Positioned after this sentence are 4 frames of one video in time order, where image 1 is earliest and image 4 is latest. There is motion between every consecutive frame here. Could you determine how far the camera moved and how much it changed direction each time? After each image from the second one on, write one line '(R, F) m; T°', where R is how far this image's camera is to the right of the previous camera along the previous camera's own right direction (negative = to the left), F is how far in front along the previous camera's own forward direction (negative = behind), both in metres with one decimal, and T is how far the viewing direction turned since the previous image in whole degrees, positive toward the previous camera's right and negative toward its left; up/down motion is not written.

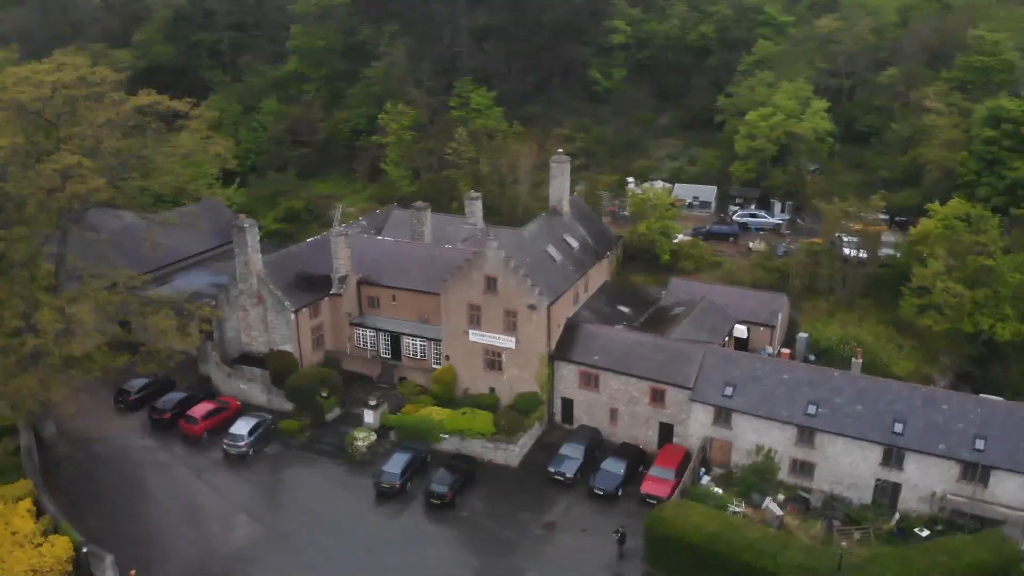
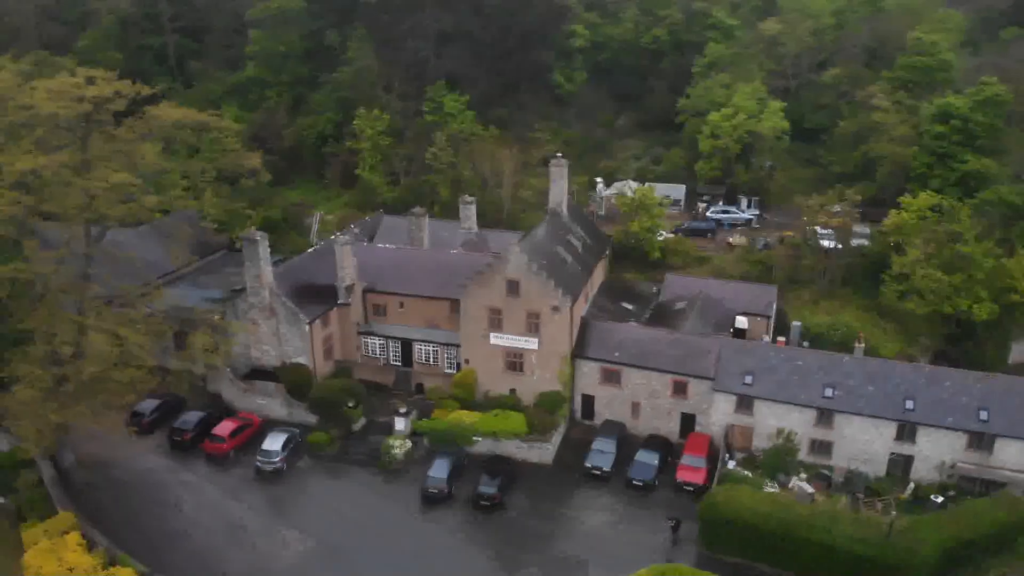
(-5.7, -0.5) m; +7°
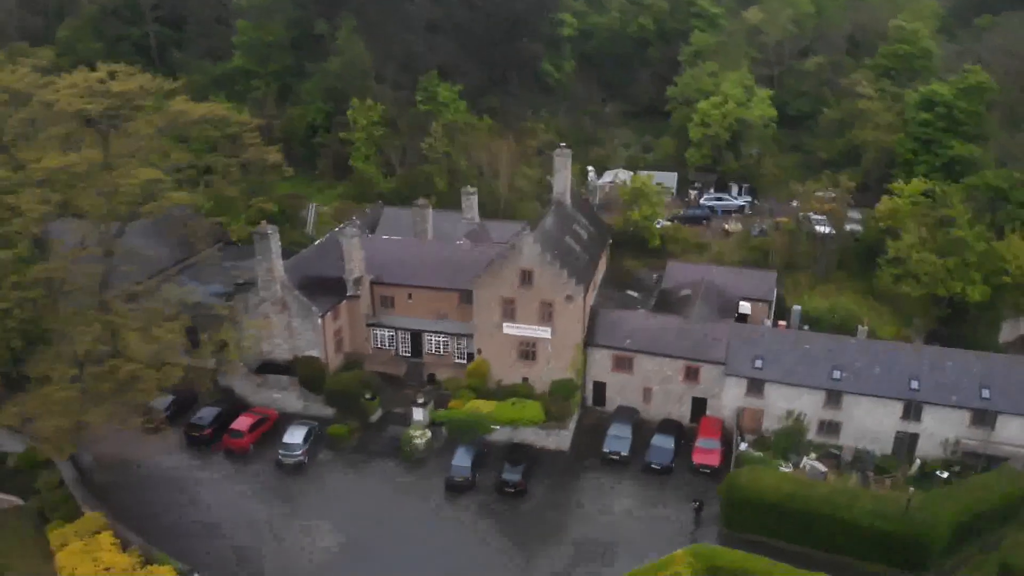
(-2.5, -0.3) m; +3°
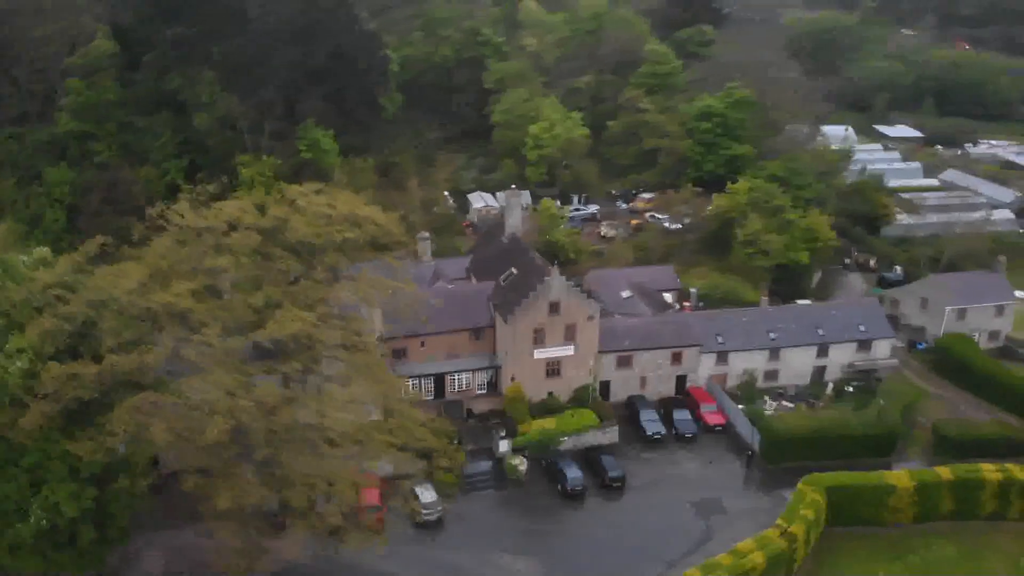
(-22.0, -0.4) m; +27°
